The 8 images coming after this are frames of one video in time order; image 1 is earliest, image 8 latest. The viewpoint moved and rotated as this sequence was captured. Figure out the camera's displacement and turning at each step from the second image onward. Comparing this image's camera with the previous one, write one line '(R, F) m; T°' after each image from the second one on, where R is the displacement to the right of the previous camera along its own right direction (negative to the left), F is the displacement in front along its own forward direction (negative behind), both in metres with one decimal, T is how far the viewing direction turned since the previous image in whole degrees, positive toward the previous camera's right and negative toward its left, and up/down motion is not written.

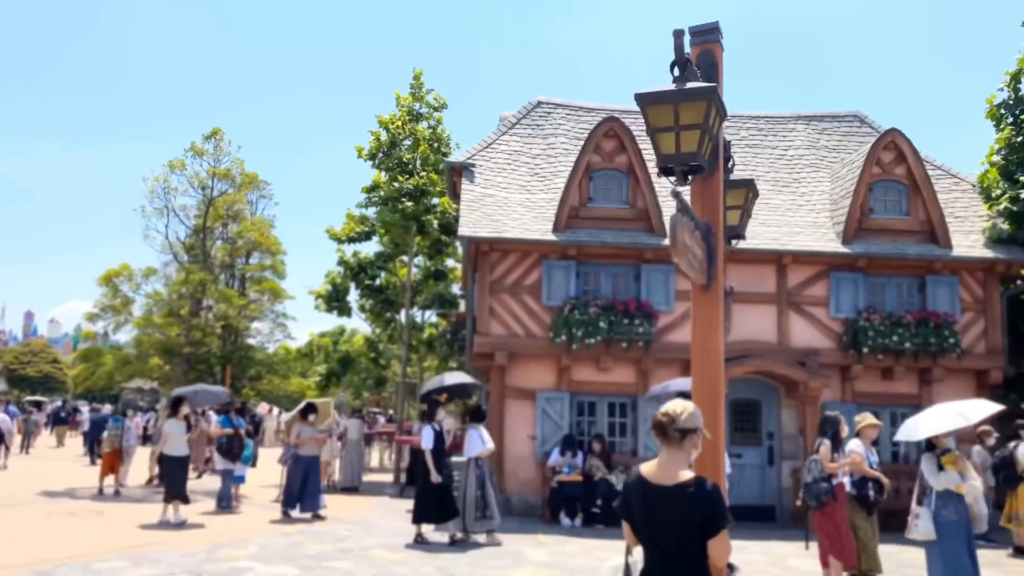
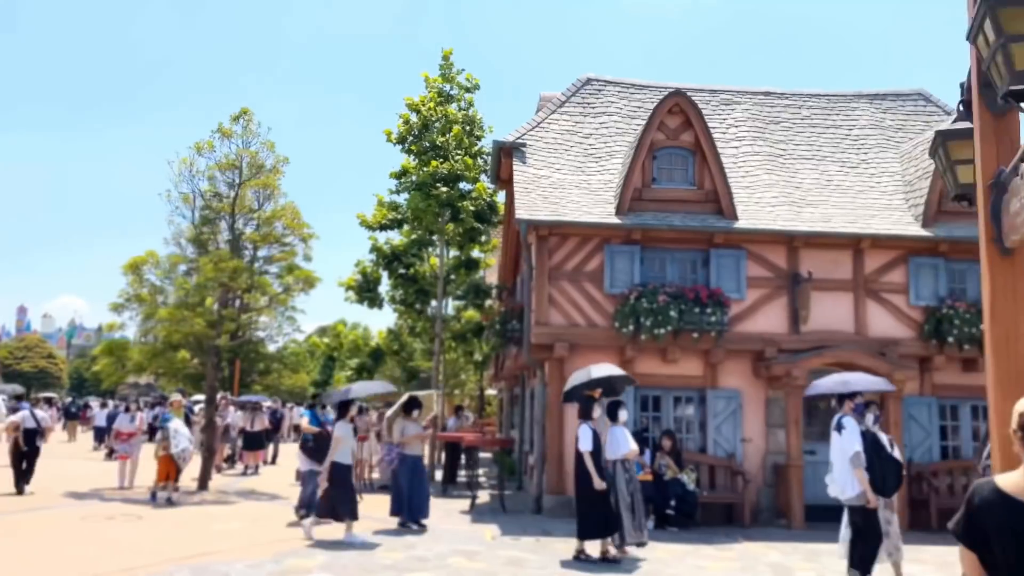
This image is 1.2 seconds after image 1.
(-1.1, +1.0) m; 0°
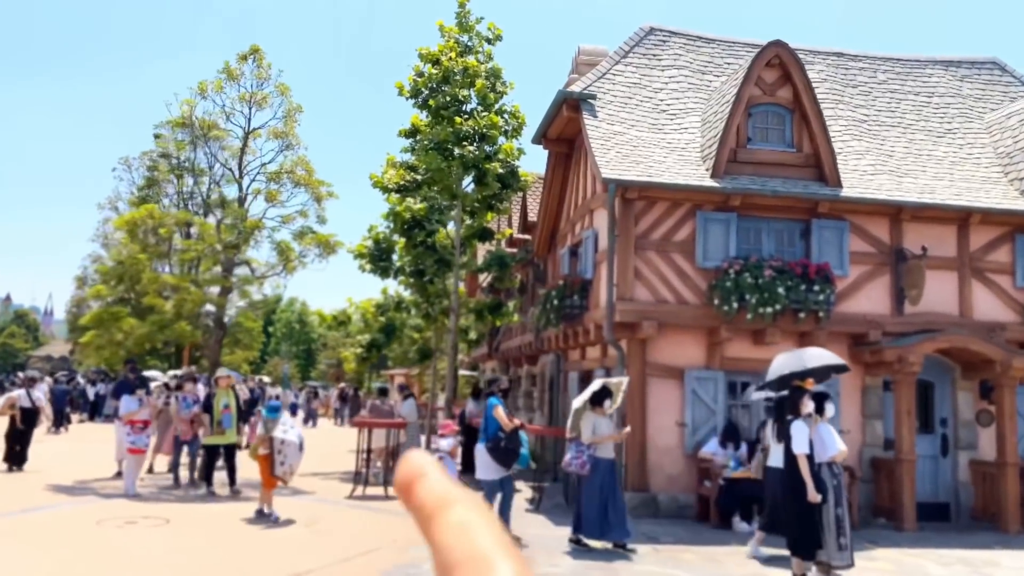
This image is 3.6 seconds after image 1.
(-2.2, +1.9) m; +5°
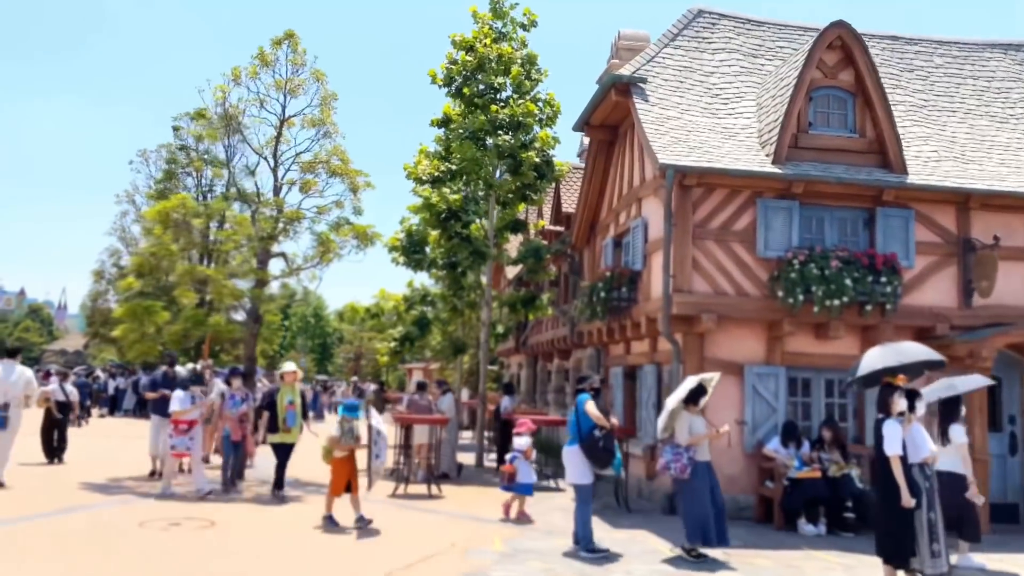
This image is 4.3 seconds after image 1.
(-0.6, +0.5) m; -1°
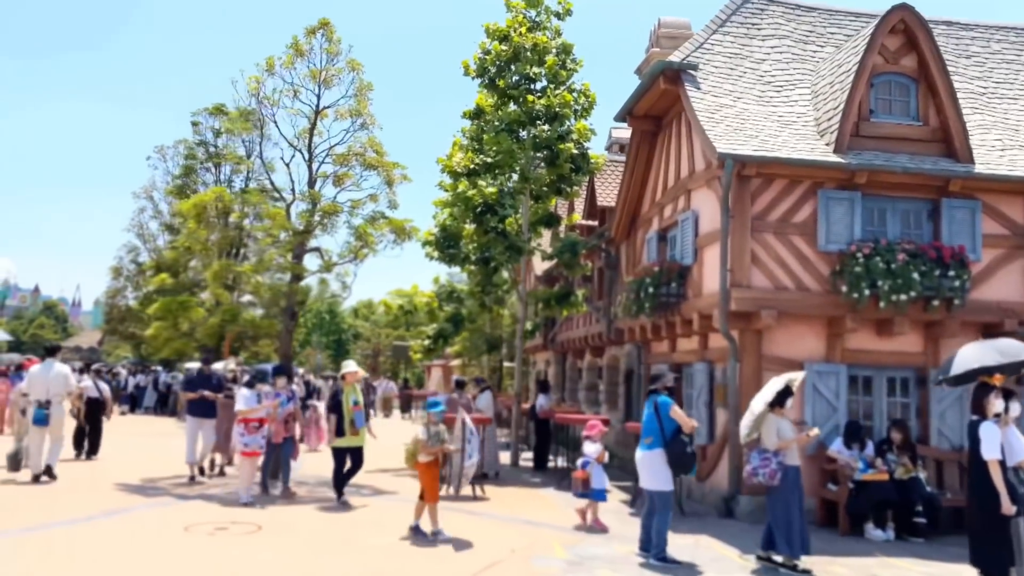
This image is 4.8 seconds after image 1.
(-0.5, +0.4) m; -1°
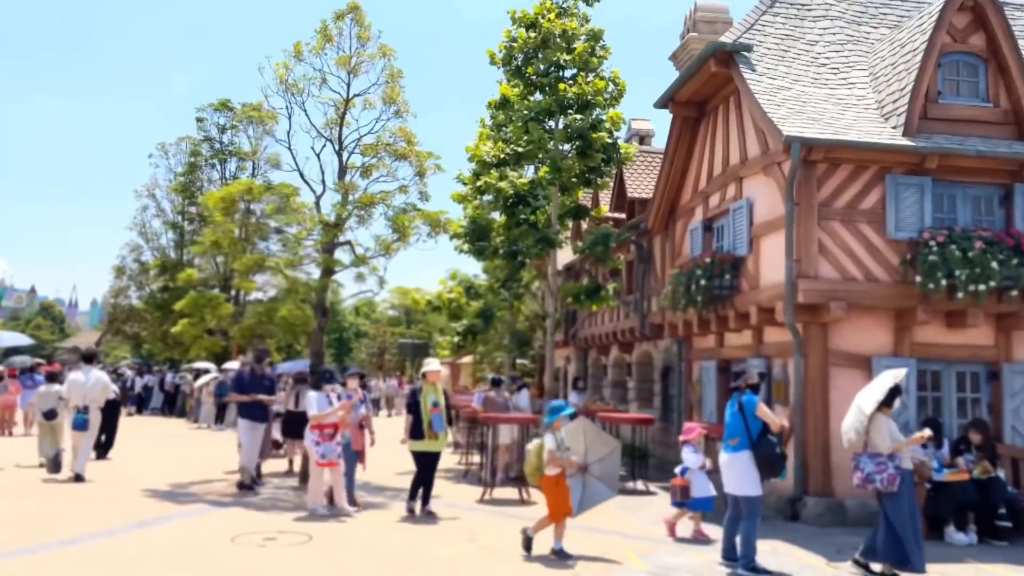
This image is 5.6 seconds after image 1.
(-0.7, +0.6) m; 0°
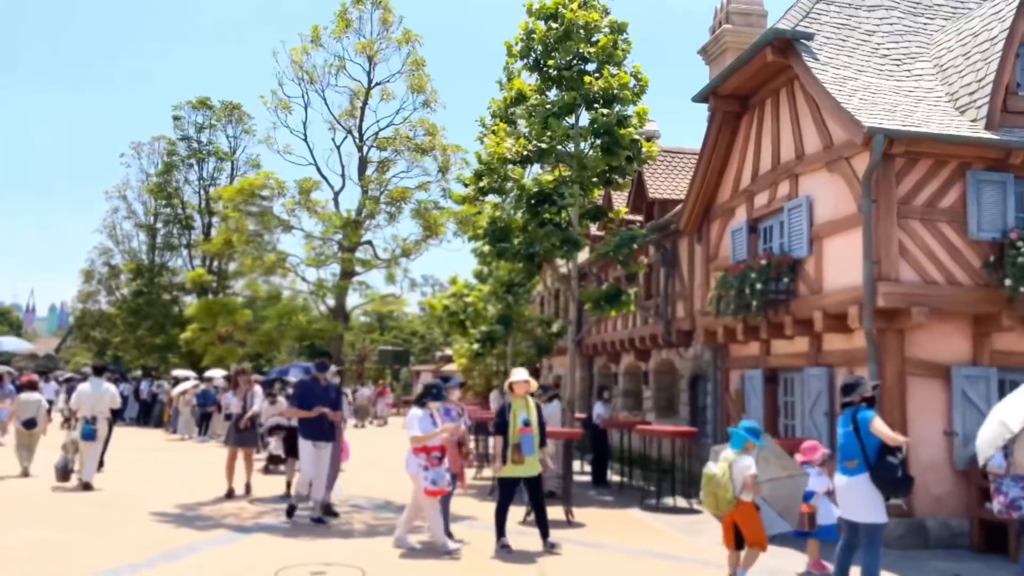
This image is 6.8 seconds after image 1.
(-1.1, +1.0) m; +2°
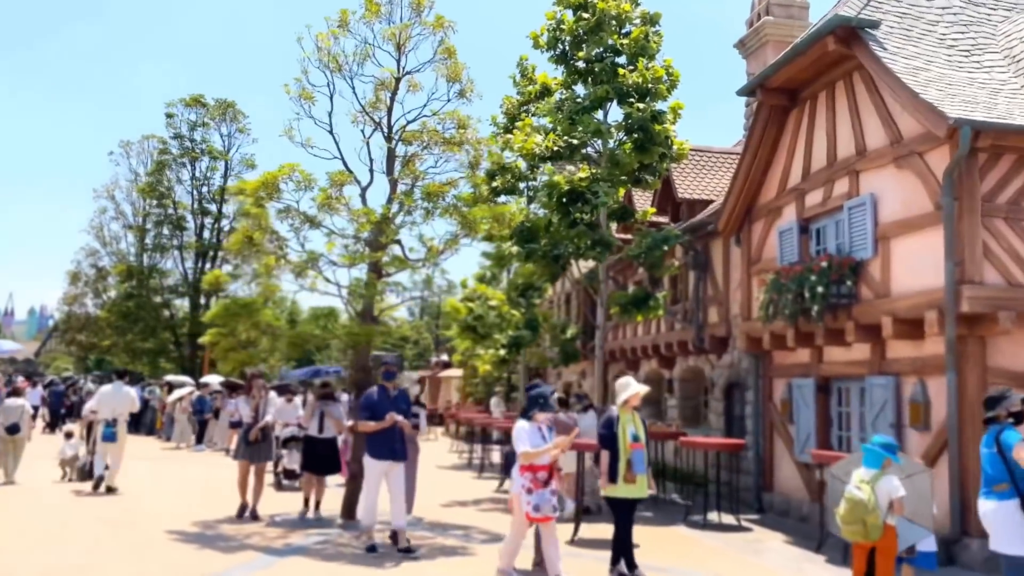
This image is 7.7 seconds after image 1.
(-0.8, +0.8) m; +1°
